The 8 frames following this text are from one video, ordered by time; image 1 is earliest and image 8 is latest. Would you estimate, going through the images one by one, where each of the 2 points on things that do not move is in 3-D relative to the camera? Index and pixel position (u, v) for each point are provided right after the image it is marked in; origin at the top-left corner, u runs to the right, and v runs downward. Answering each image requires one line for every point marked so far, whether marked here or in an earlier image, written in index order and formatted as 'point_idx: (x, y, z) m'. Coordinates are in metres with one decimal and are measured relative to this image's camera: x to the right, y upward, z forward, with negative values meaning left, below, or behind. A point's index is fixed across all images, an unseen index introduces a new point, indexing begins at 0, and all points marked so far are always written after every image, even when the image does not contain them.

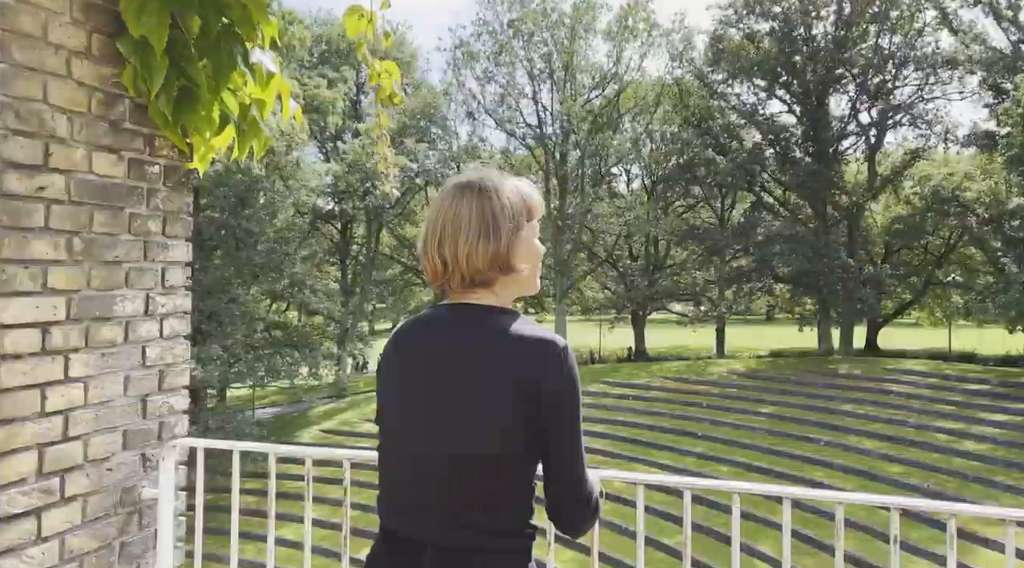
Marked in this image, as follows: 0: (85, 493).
0: (-1.1, -0.5, +2.1) m
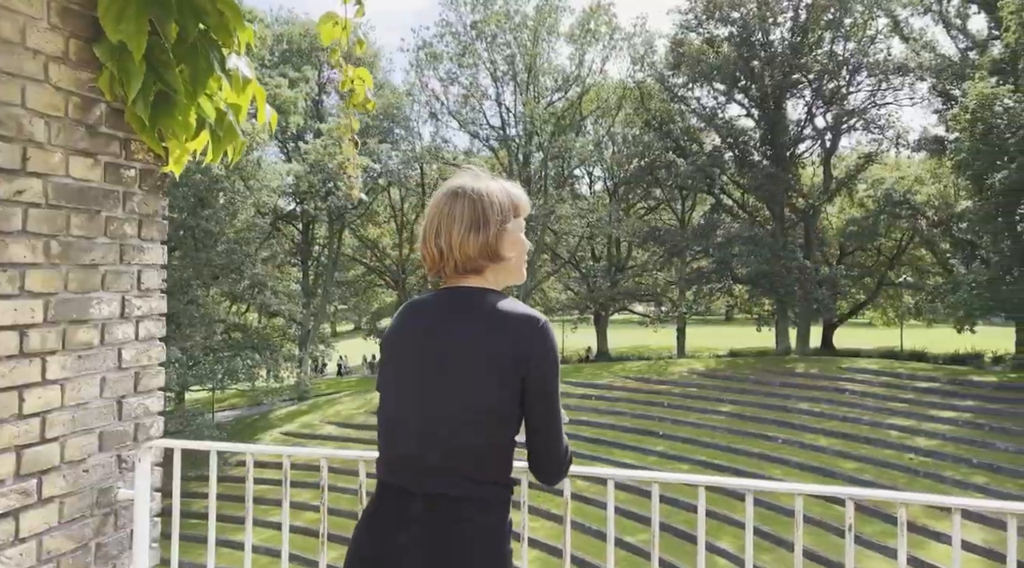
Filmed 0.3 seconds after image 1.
0: (-1.2, -0.5, +2.1) m
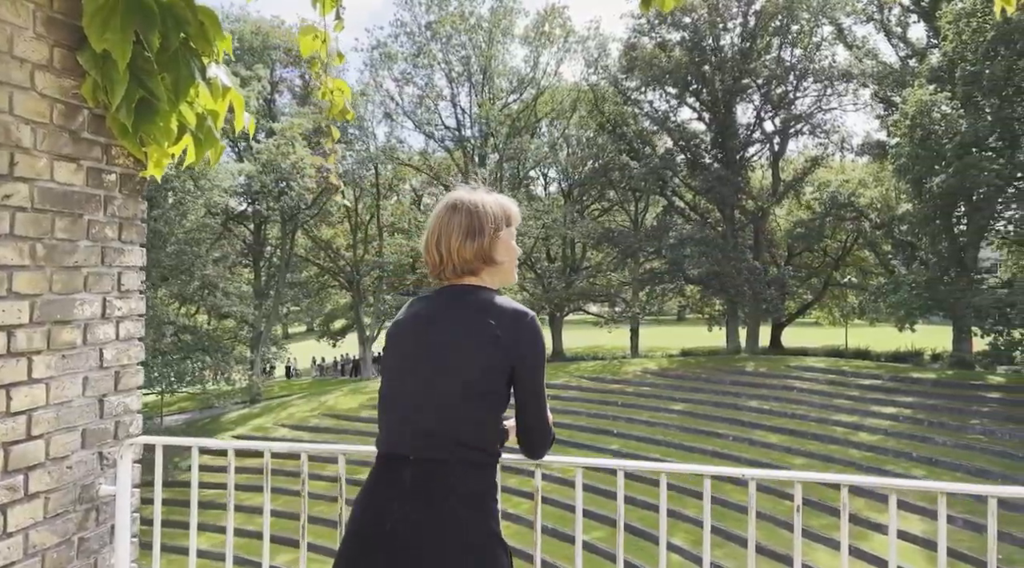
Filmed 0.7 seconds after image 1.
0: (-1.2, -0.5, +2.2) m
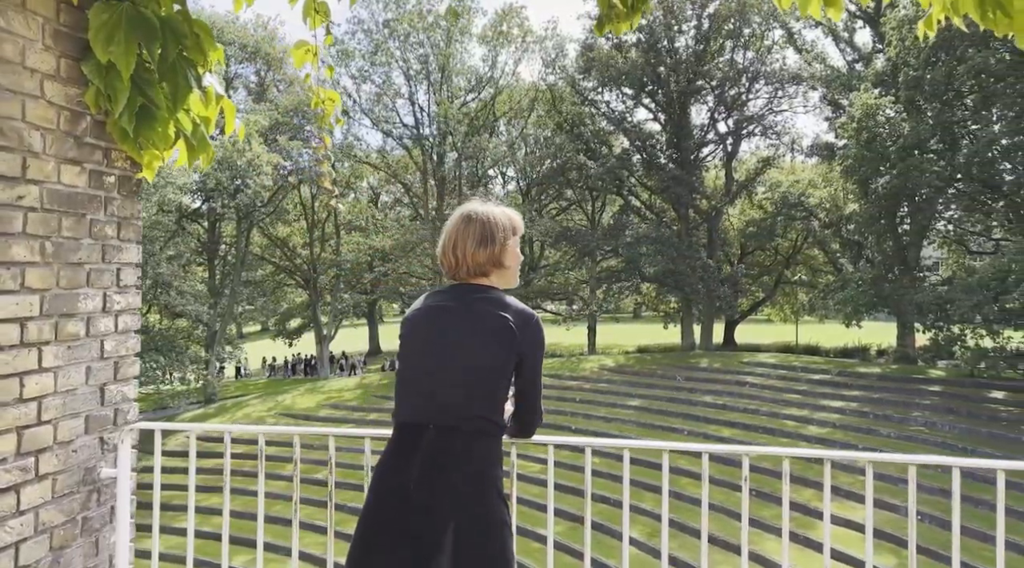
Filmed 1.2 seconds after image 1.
0: (-1.3, -0.5, +2.3) m
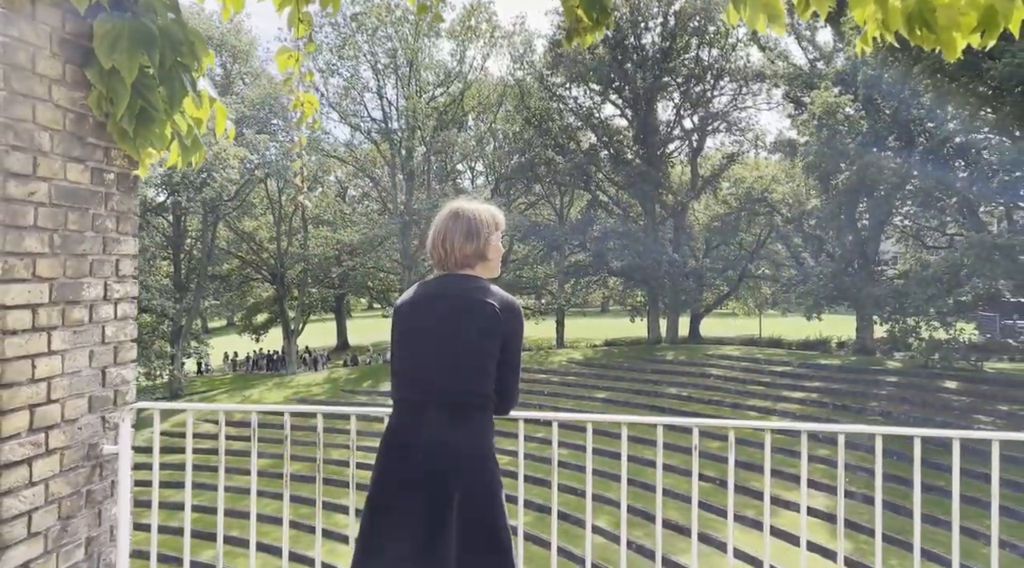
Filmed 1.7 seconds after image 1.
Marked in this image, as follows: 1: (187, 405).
0: (-1.4, -0.5, +2.5) m
1: (-1.3, -0.5, +3.3) m
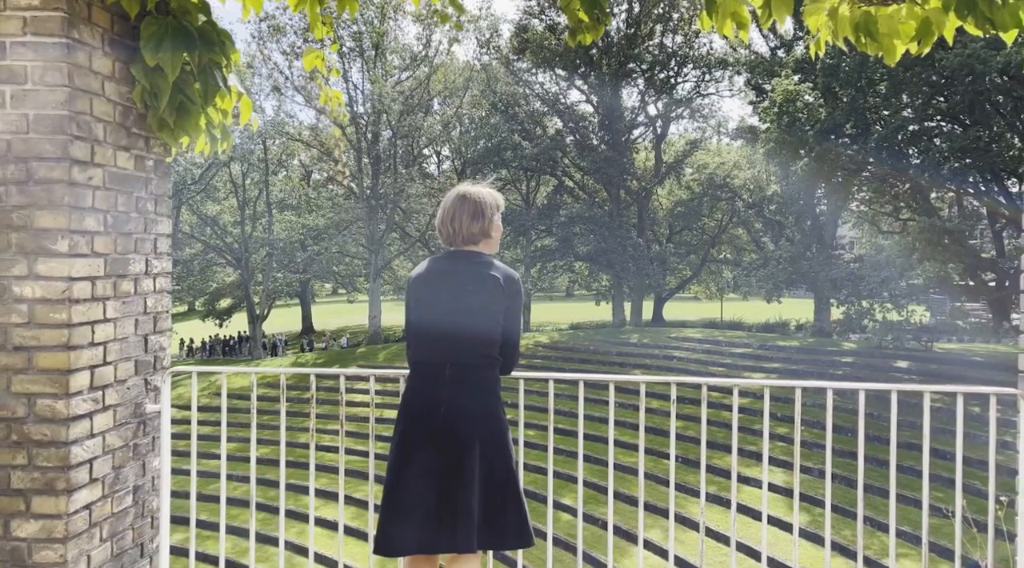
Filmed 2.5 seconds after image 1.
0: (-1.4, -0.4, +2.8) m
1: (-1.3, -0.4, +3.6) m
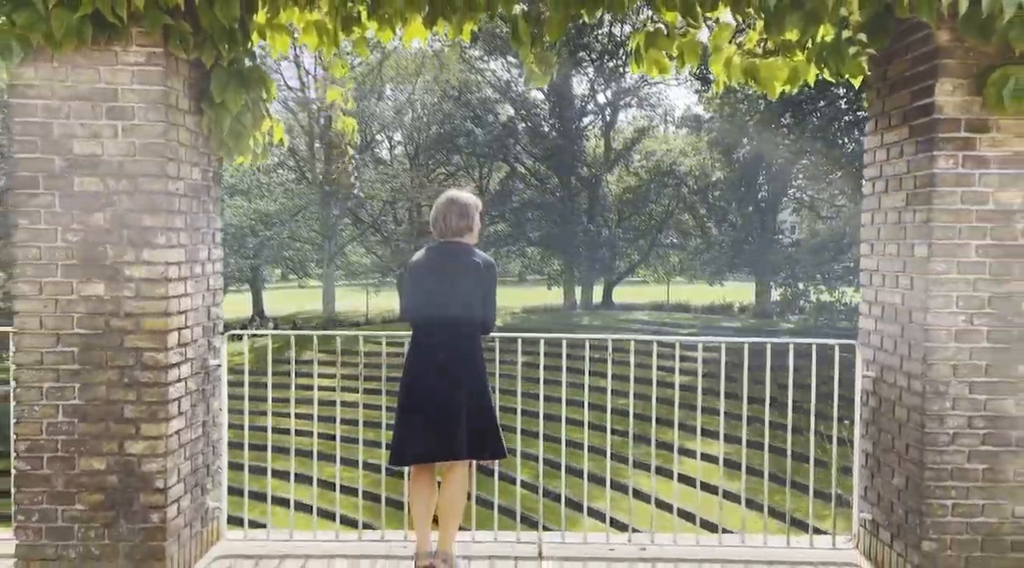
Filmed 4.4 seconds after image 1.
0: (-1.5, -0.3, +3.7) m
1: (-1.5, -0.3, +4.5) m
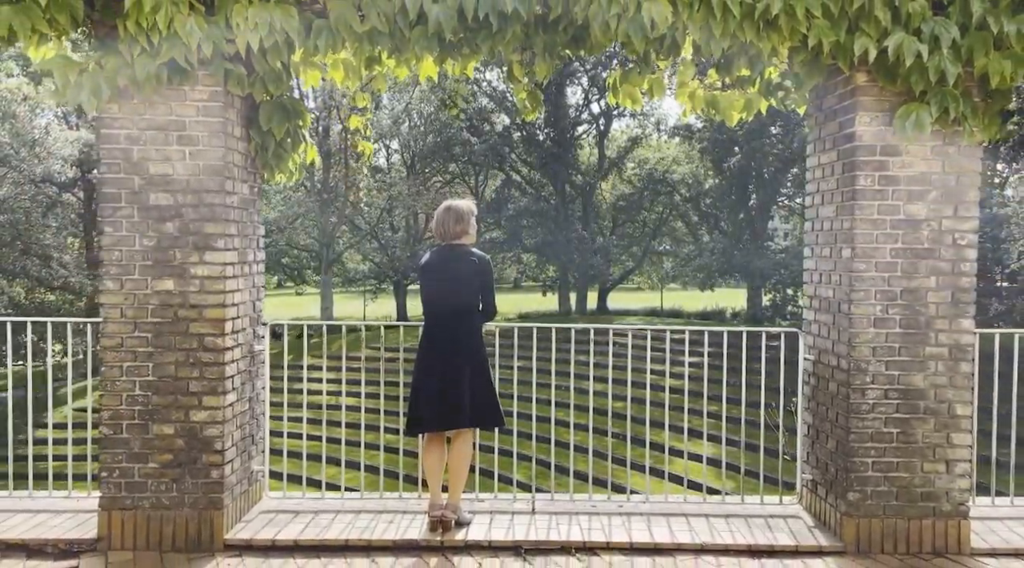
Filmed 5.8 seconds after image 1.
0: (-1.5, -0.3, +4.5) m
1: (-1.5, -0.3, +5.3) m
